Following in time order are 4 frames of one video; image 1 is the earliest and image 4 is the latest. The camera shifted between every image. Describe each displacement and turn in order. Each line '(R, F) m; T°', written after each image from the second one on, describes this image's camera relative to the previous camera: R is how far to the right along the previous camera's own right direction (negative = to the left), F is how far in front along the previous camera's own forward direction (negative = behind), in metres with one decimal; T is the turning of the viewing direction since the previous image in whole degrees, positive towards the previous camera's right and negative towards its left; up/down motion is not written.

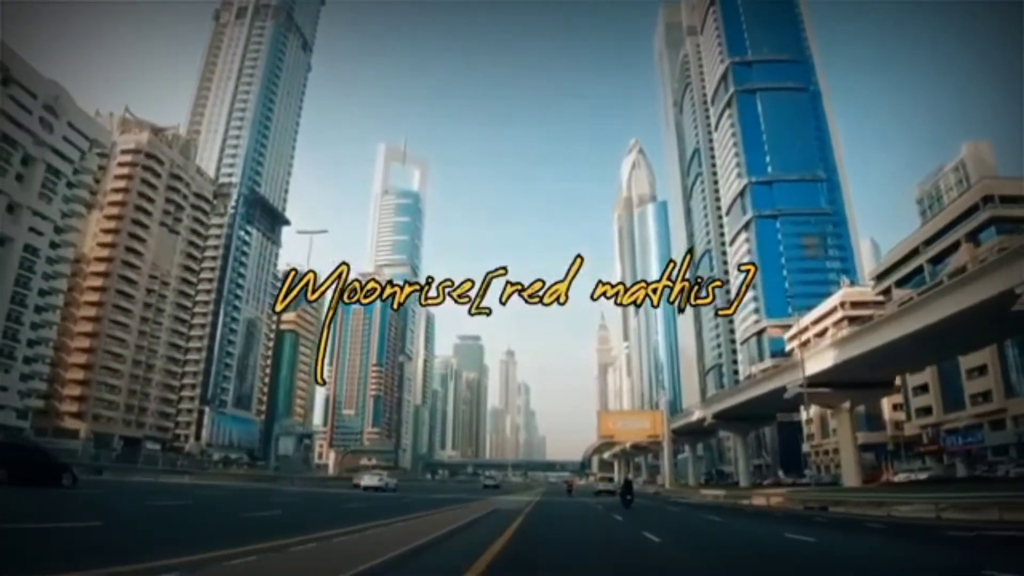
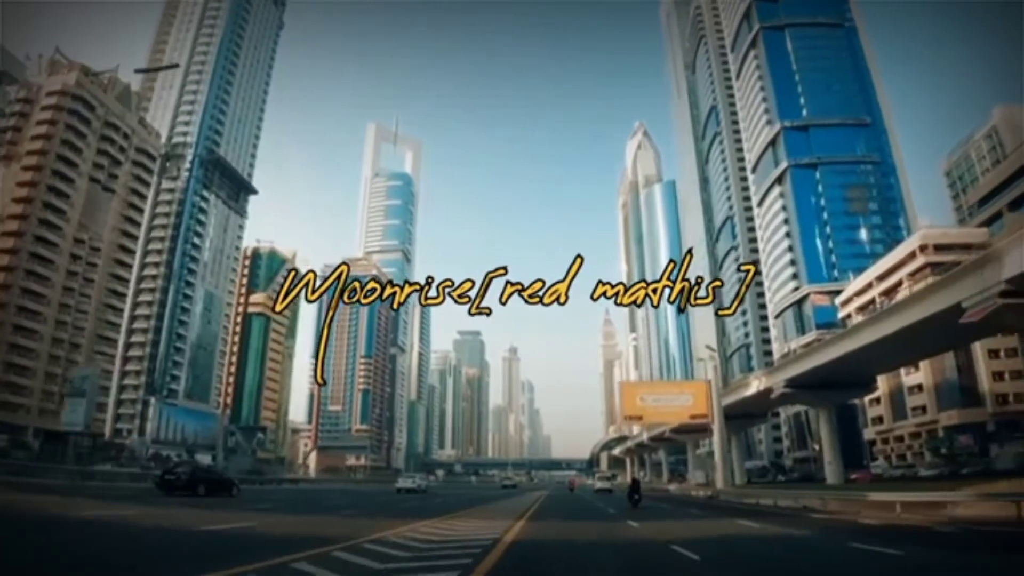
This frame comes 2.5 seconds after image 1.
(+0.2, +2.6) m; 0°
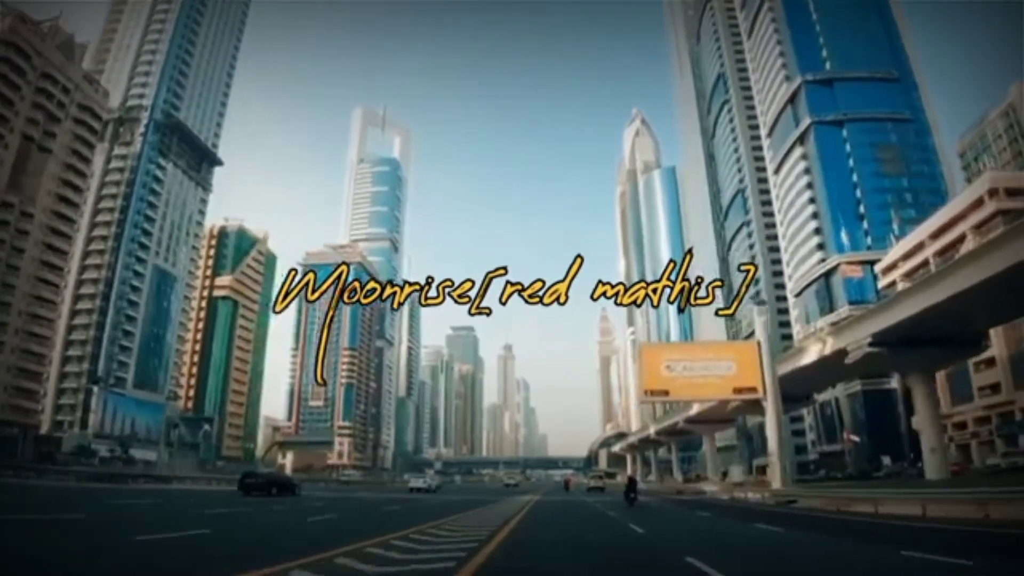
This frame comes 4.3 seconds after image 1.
(+0.1, +1.7) m; 0°
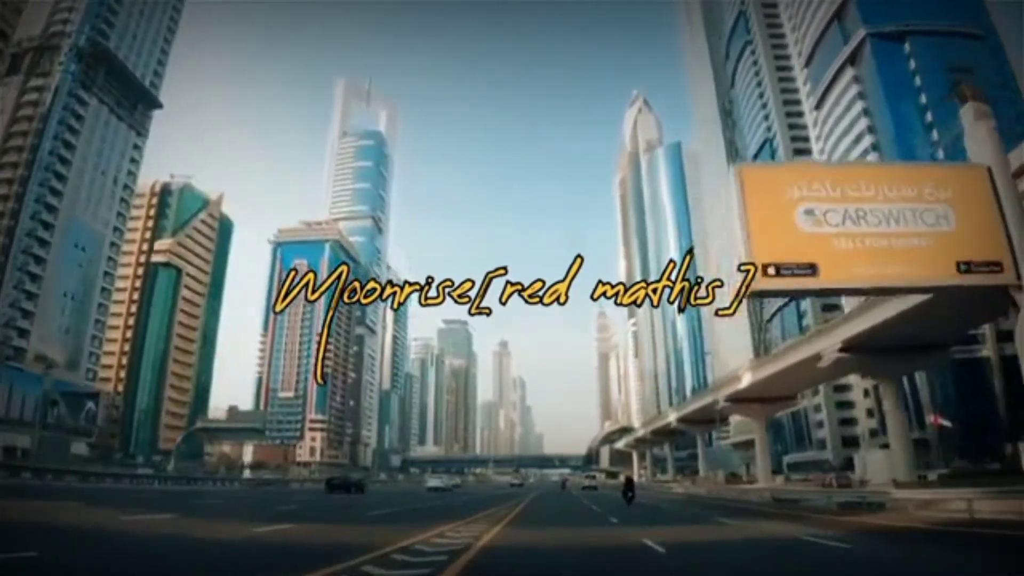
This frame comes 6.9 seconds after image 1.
(+0.2, +2.6) m; 0°
